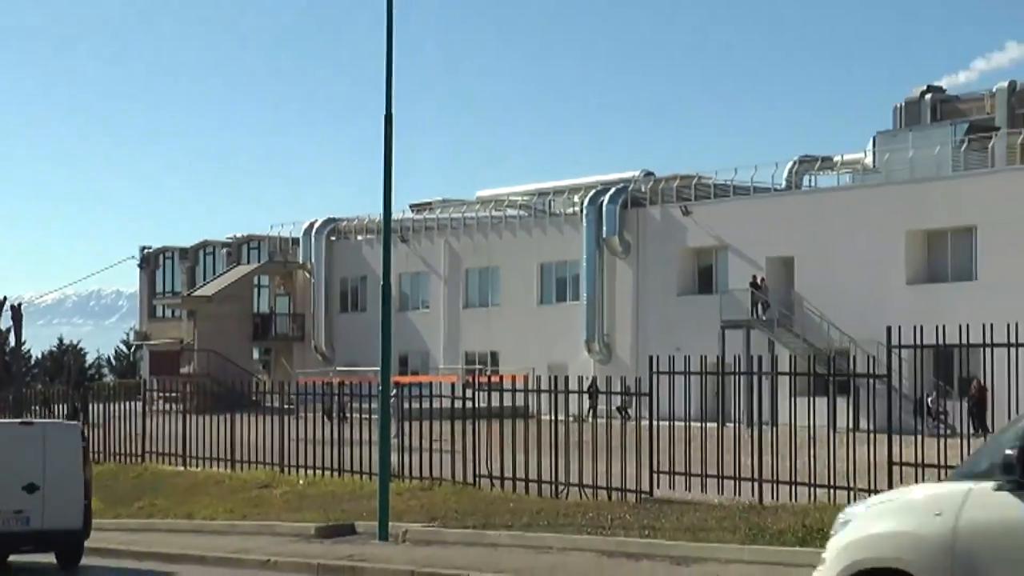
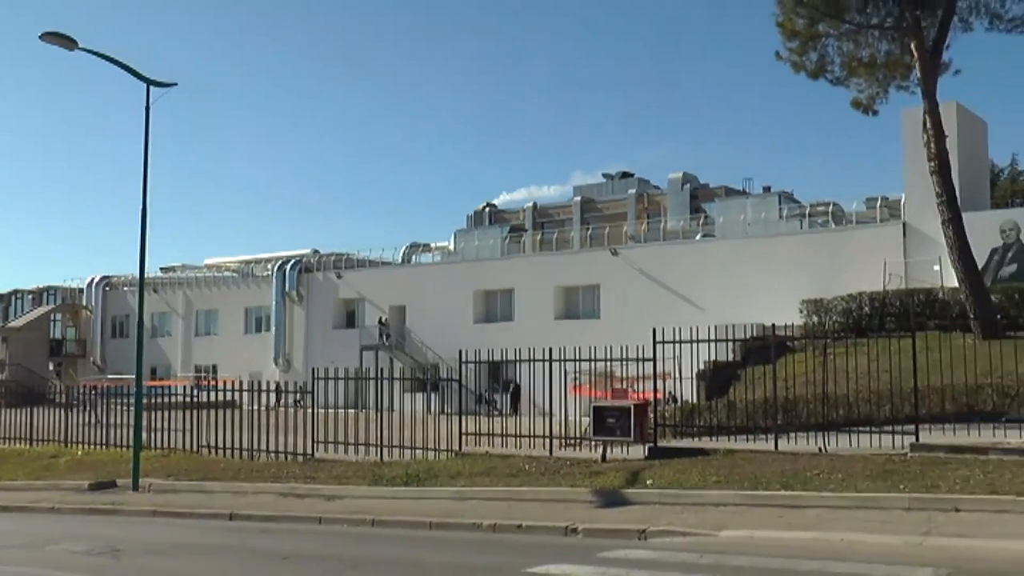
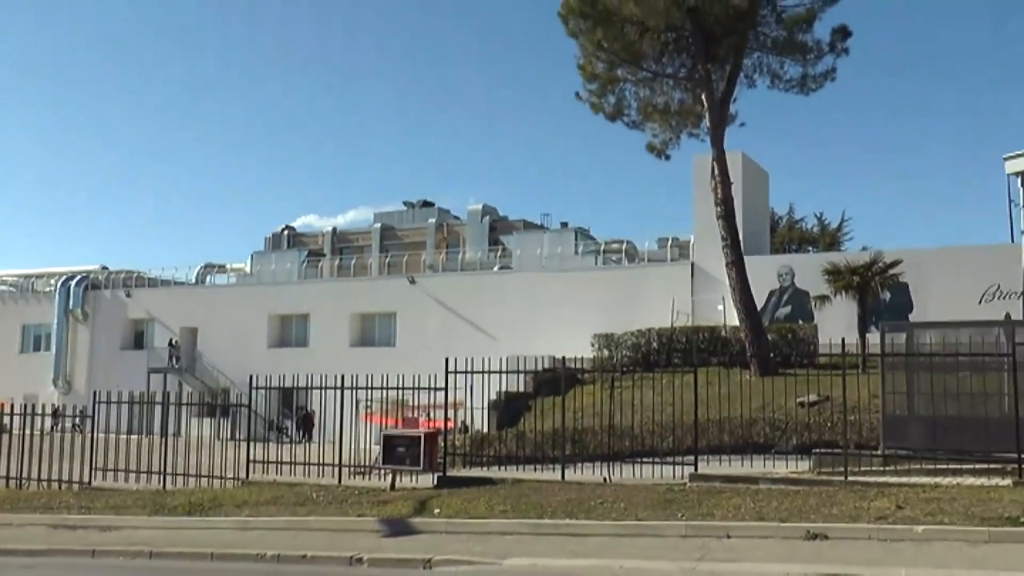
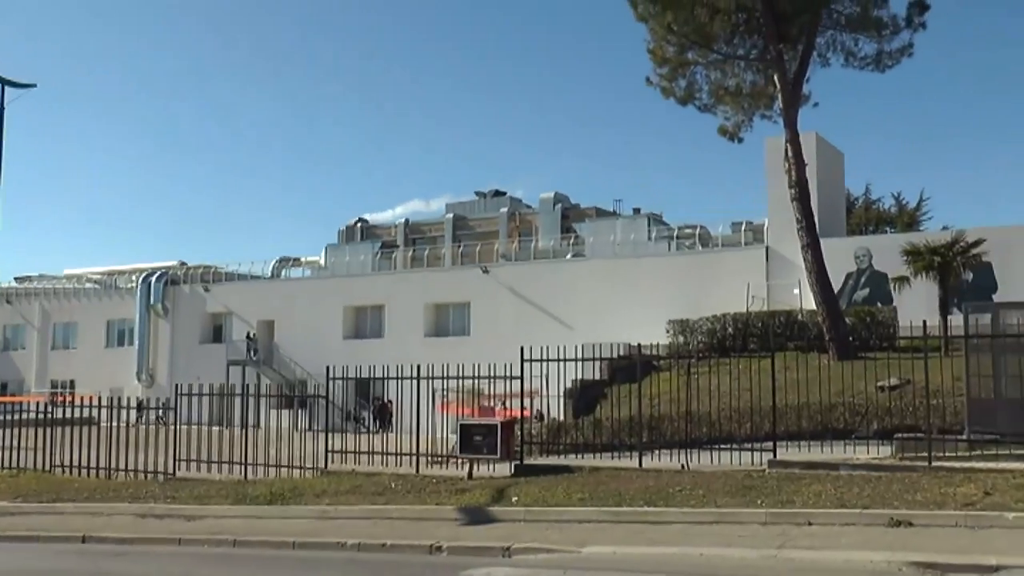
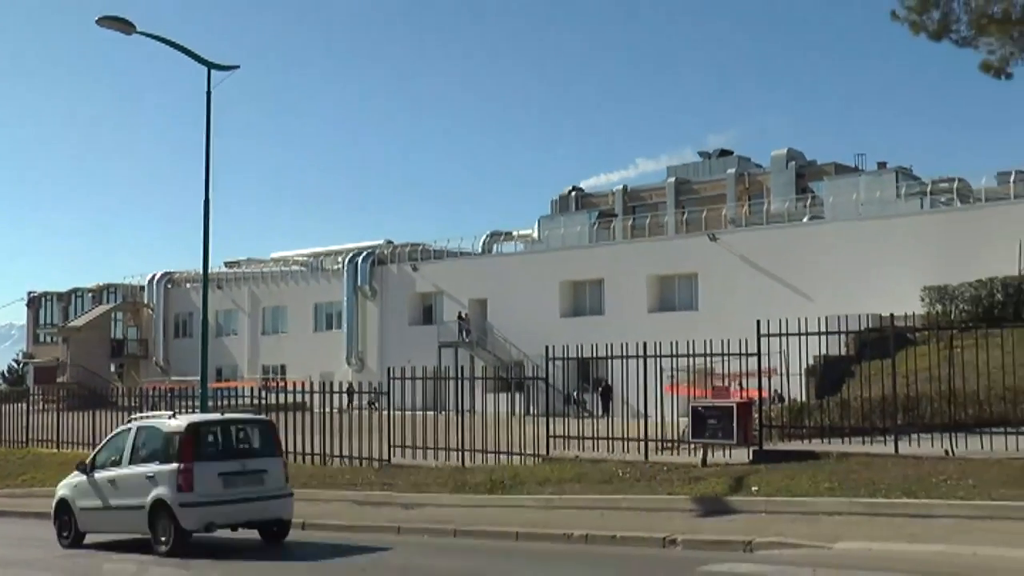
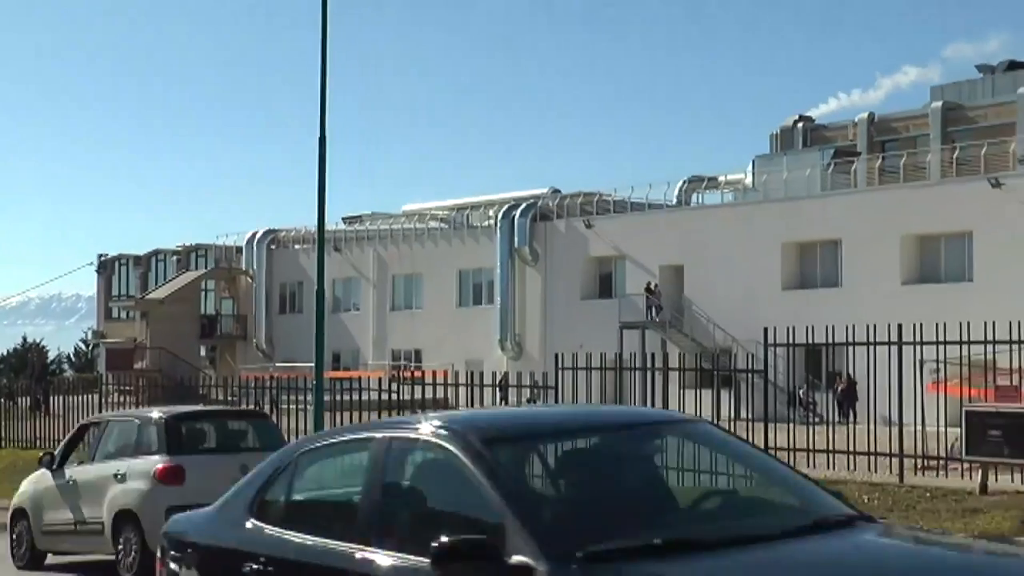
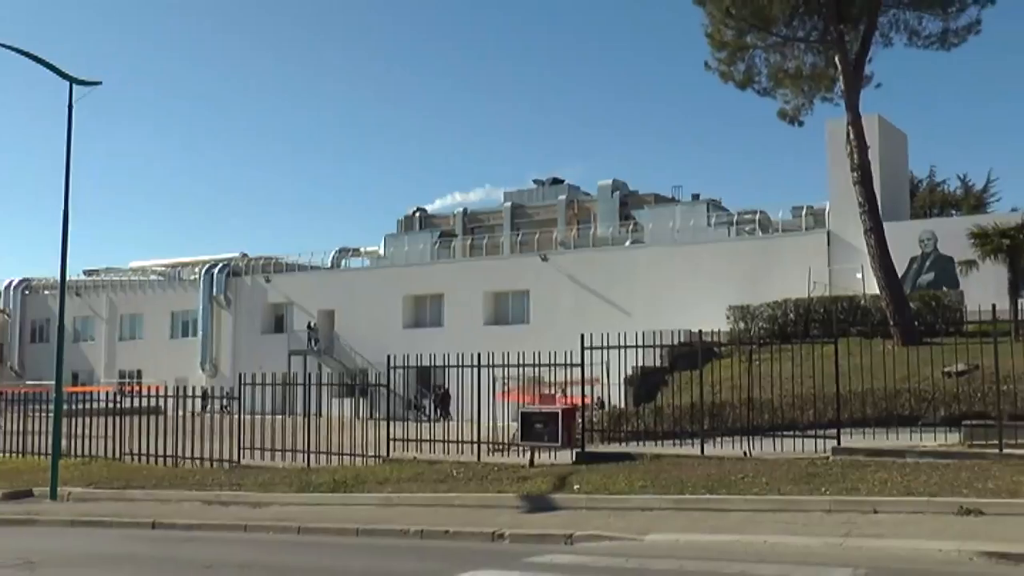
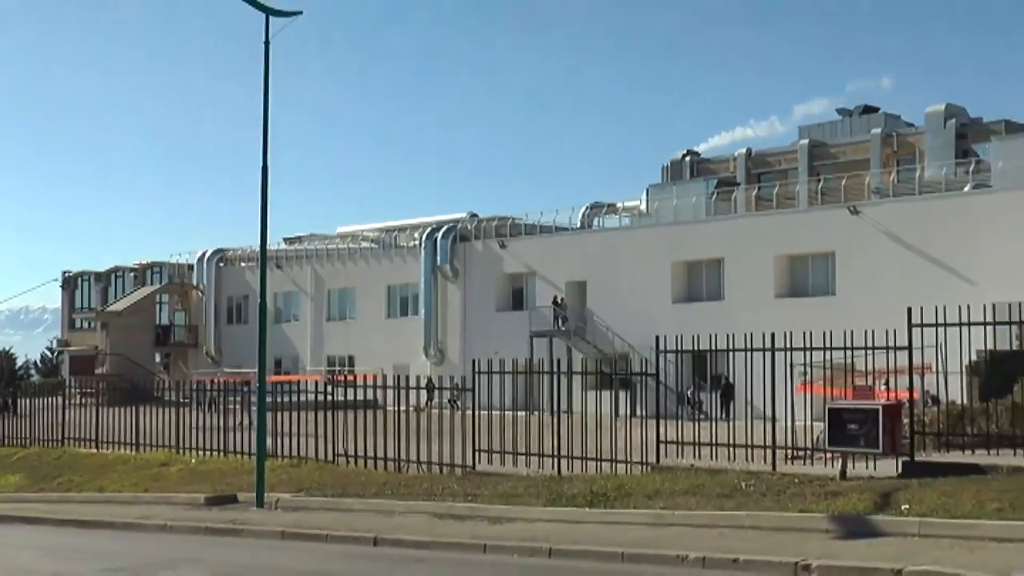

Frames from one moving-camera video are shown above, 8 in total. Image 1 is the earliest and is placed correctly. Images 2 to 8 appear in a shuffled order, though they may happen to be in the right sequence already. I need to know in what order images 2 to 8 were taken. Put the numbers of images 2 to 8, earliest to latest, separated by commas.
6, 8, 5, 2, 7, 4, 3
